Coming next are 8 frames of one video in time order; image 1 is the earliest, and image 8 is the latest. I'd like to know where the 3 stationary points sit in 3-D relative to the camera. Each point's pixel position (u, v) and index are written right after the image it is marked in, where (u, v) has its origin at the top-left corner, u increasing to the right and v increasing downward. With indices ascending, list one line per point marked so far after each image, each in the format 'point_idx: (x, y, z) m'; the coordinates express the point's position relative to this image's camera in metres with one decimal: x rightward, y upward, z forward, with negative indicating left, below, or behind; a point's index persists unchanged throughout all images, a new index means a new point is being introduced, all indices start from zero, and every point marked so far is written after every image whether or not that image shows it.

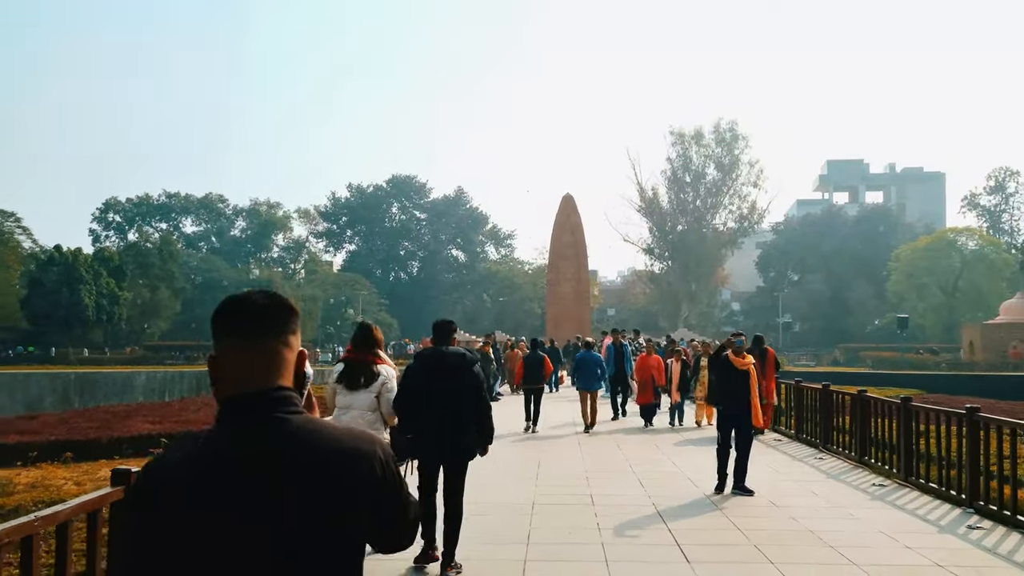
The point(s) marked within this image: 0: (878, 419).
0: (+3.8, -1.3, +9.4) m
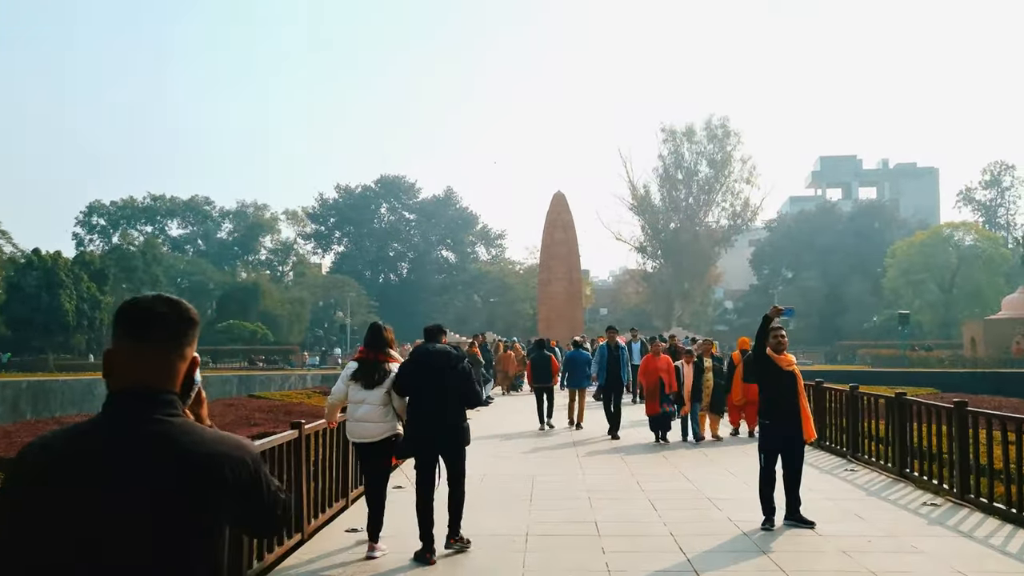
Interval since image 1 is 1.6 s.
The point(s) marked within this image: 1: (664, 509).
0: (+3.7, -1.2, +8.3) m
1: (+1.2, -1.7, +7.1) m
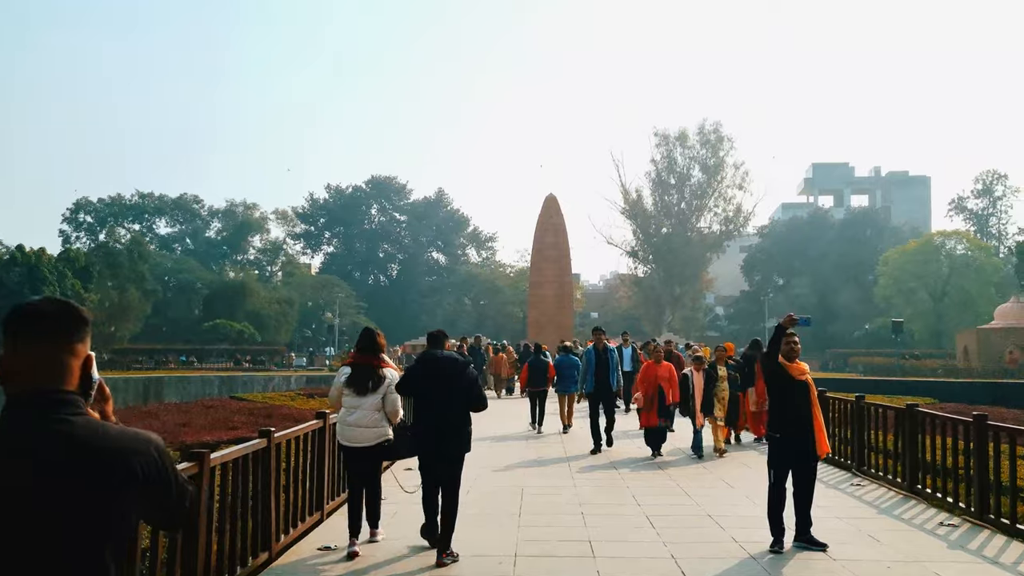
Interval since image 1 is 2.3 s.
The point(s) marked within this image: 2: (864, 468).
0: (+3.6, -1.3, +7.8) m
1: (+1.1, -1.7, +6.6) m
2: (+3.5, -1.8, +9.1) m
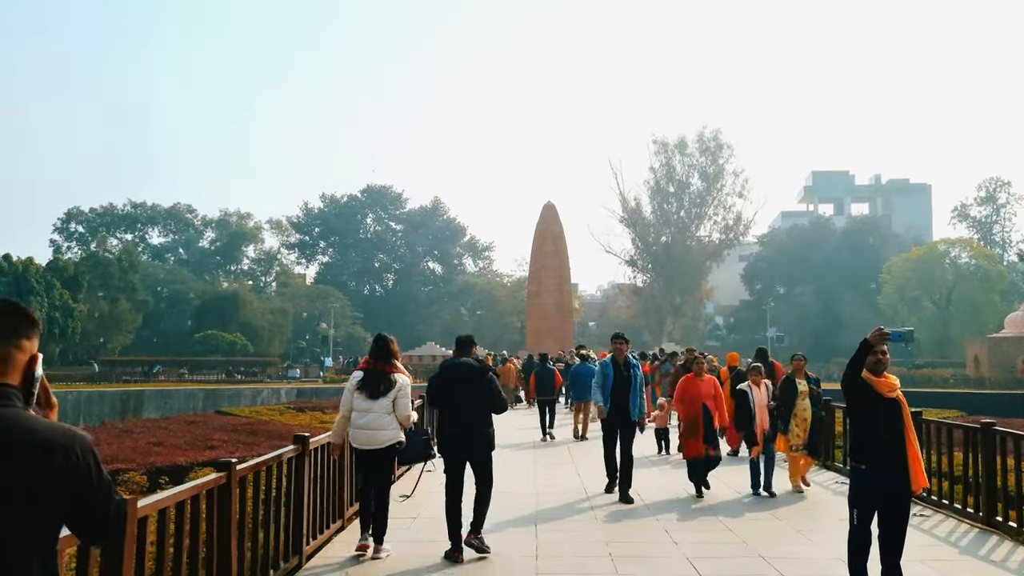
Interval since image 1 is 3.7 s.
0: (+3.7, -1.3, +6.8) m
1: (+1.2, -1.7, +5.5) m
2: (+3.6, -1.8, +8.0) m
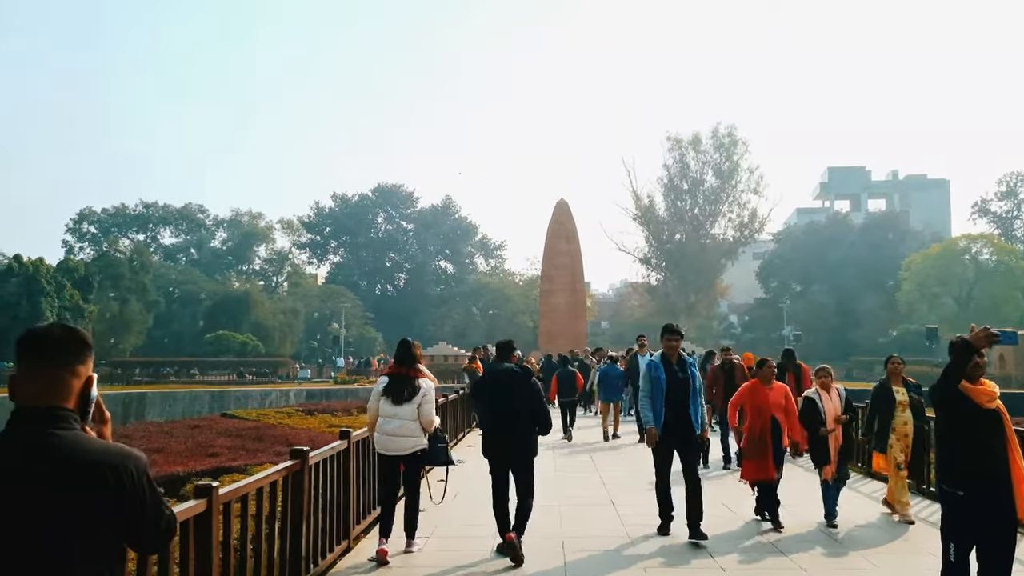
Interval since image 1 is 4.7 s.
0: (+3.8, -1.2, +6.0) m
1: (+1.3, -1.7, +4.8) m
2: (+3.7, -1.7, +7.3) m
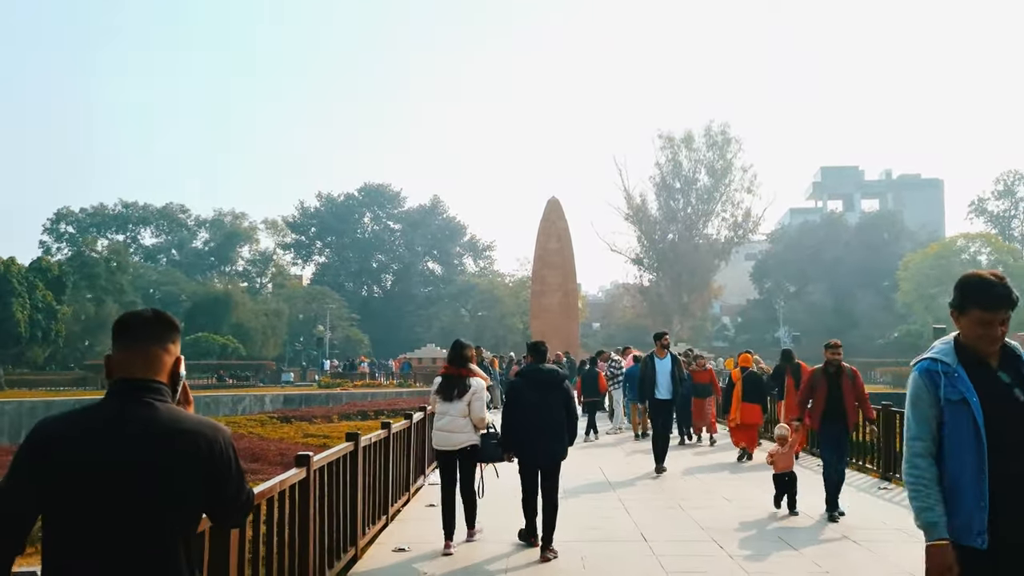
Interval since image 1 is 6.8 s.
0: (+3.9, -1.1, +4.5) m
1: (+1.4, -1.6, +3.2) m
2: (+3.8, -1.6, +5.7) m
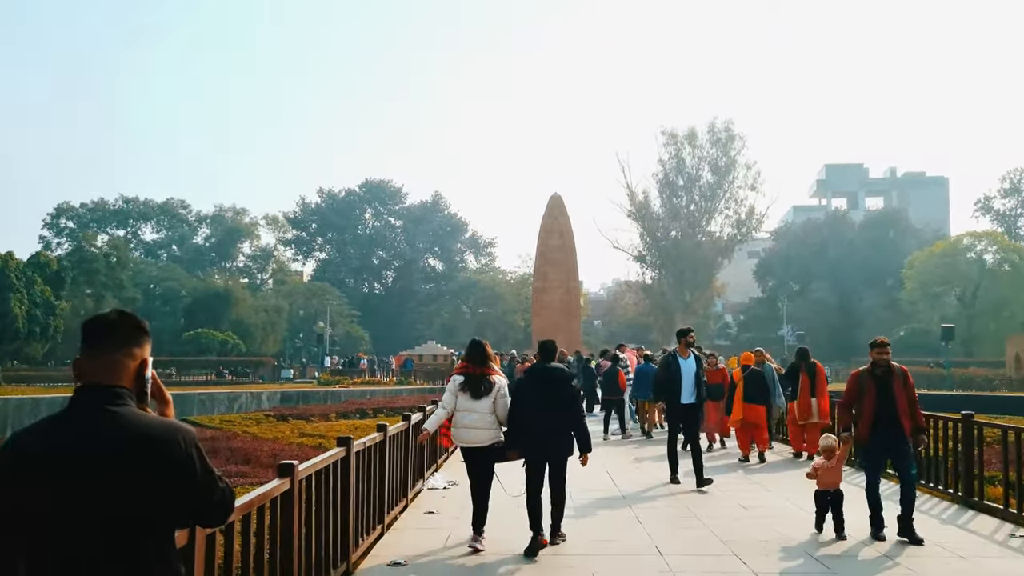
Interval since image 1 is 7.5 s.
0: (+3.9, -1.1, +4.0) m
1: (+1.4, -1.5, +2.8) m
2: (+3.8, -1.6, +5.2) m
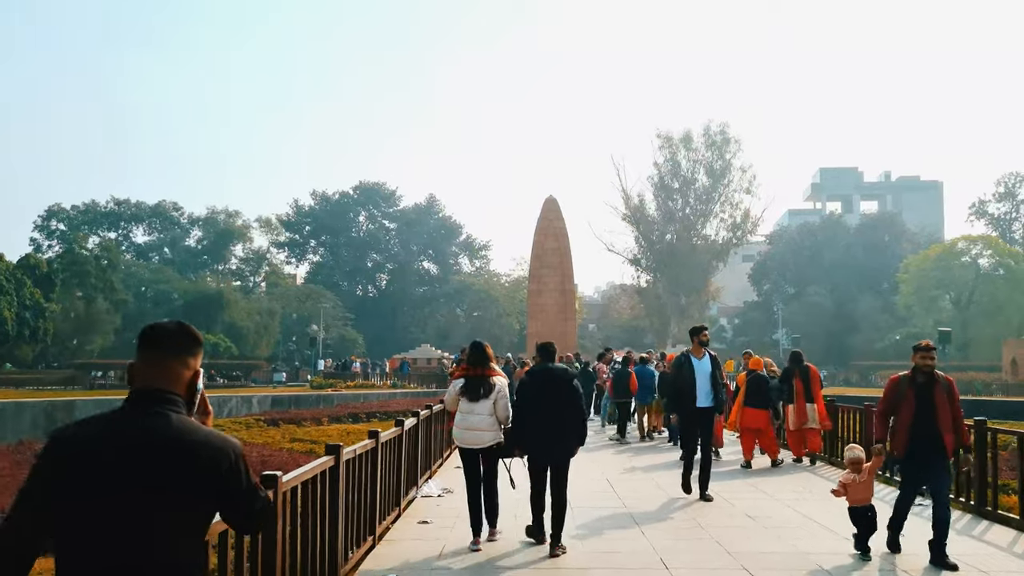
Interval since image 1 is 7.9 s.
0: (+3.9, -1.1, +3.7) m
1: (+1.5, -1.5, +2.5) m
2: (+3.8, -1.6, +4.9) m
